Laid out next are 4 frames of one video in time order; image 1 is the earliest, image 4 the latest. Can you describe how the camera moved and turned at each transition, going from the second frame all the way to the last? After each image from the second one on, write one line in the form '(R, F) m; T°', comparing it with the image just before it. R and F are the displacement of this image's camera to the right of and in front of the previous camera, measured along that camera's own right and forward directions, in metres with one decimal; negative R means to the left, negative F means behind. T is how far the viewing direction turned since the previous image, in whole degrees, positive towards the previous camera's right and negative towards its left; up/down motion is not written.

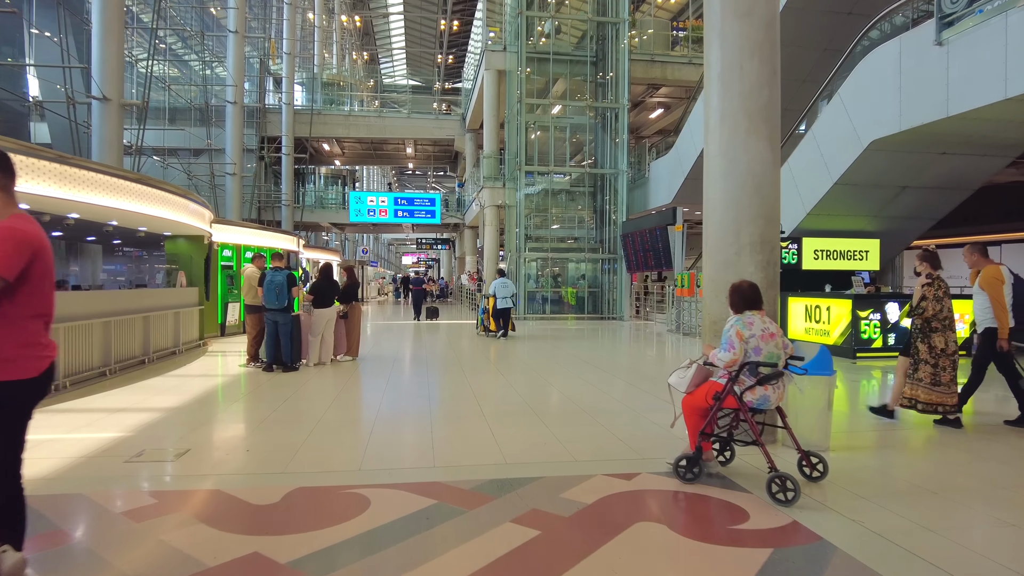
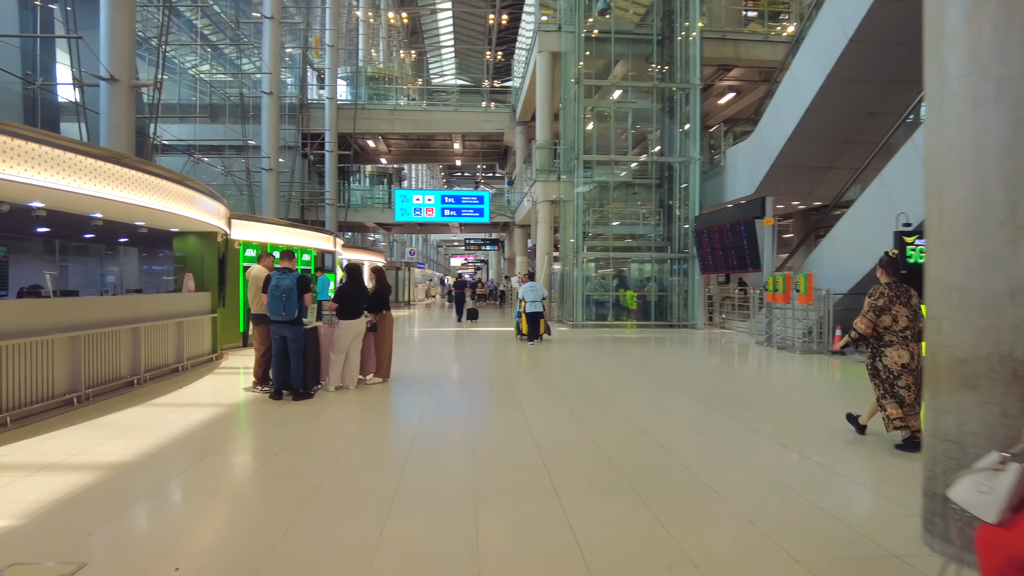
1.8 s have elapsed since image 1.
(-0.2, +1.5) m; -4°
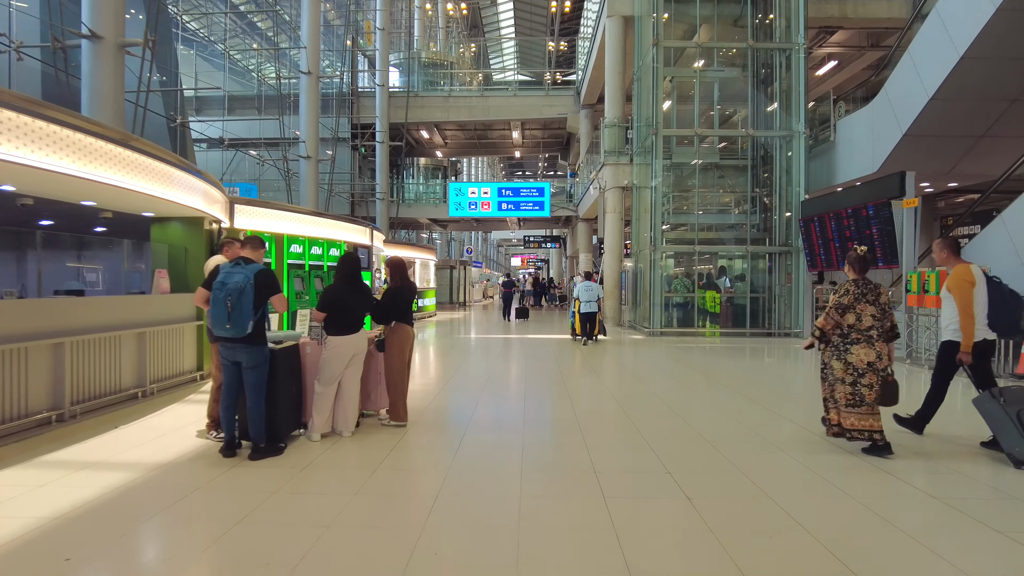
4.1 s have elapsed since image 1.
(0.0, +1.9) m; -5°
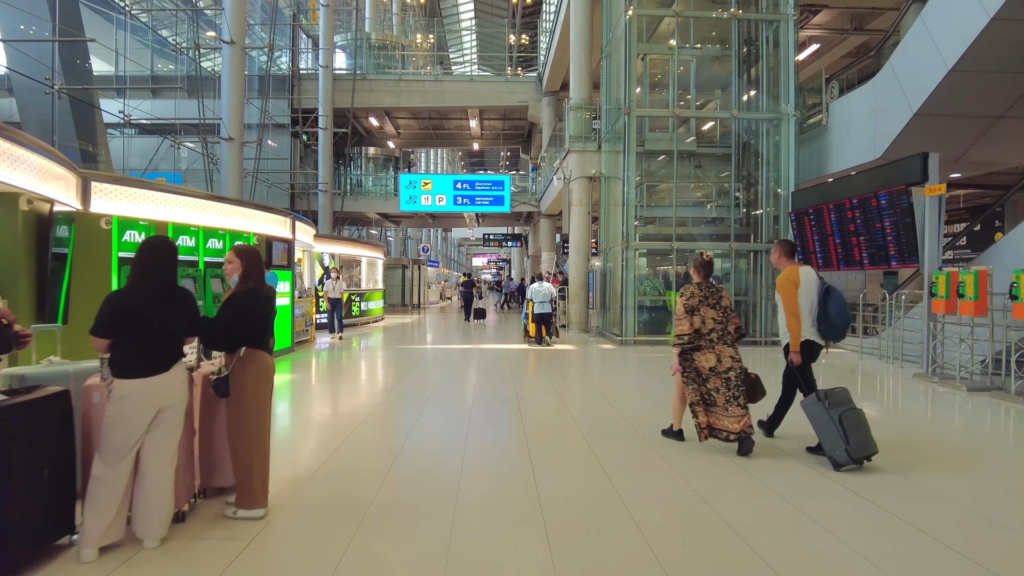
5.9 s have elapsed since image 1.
(+0.2, +1.5) m; +3°
